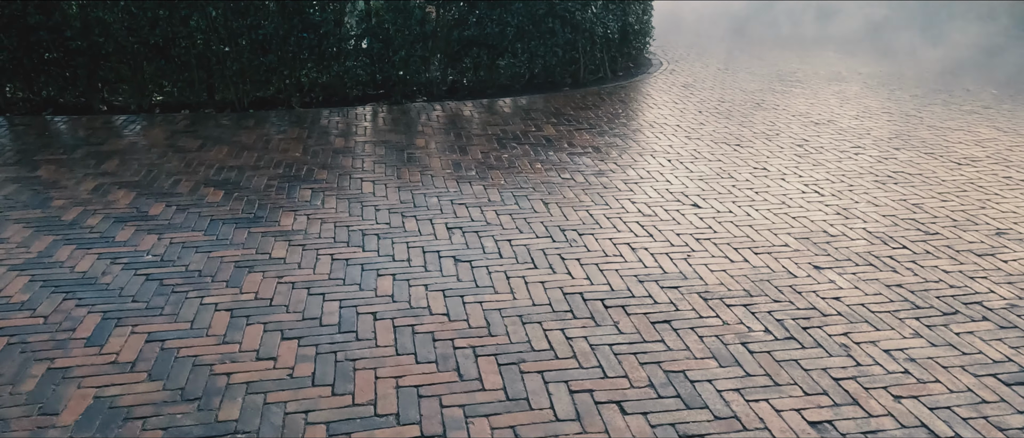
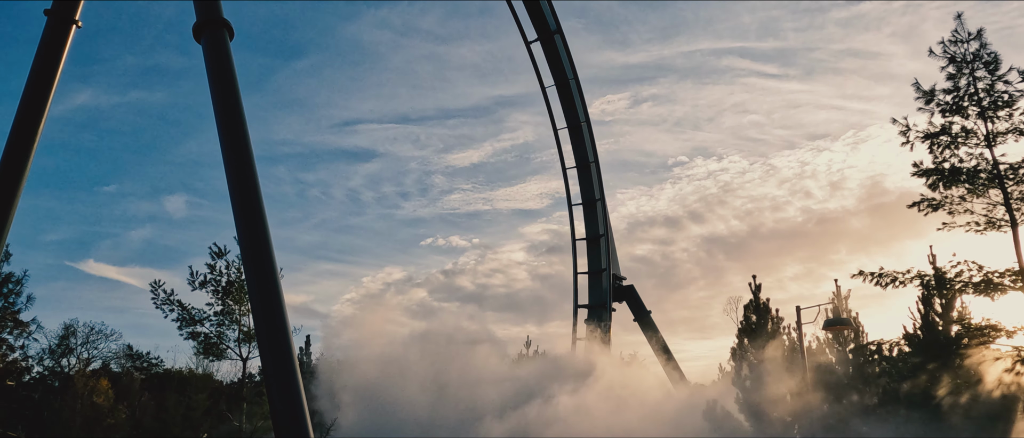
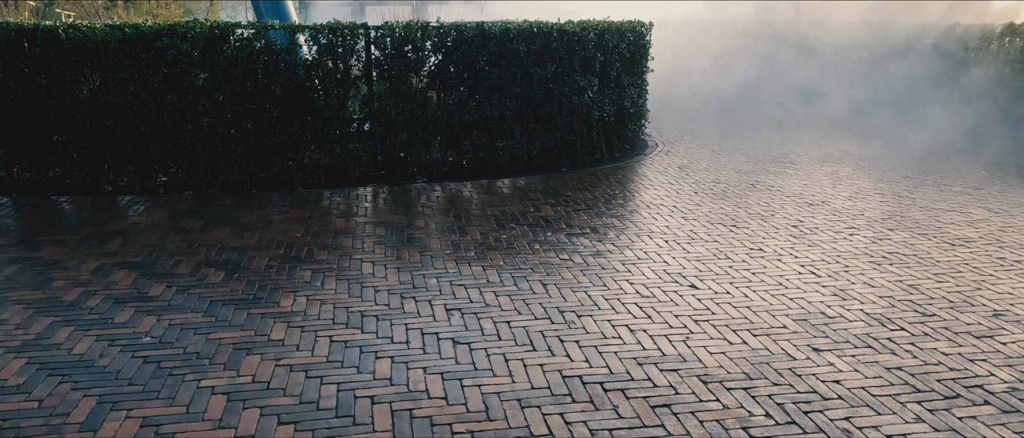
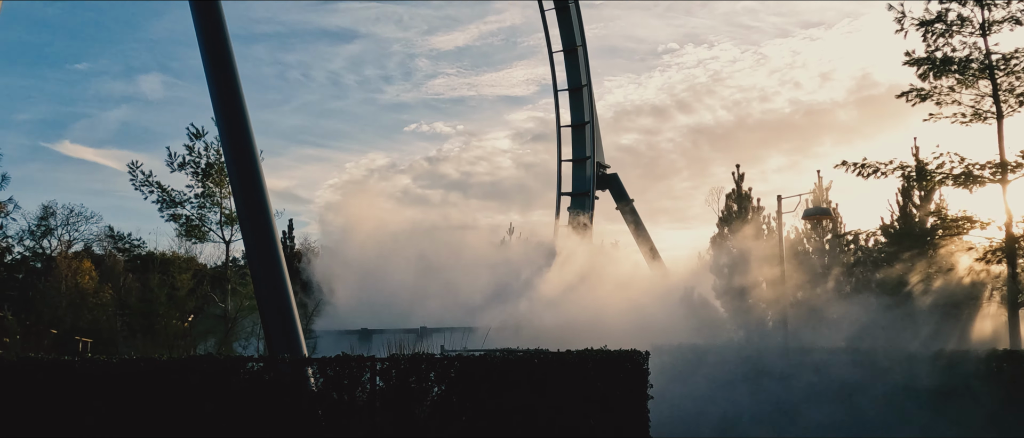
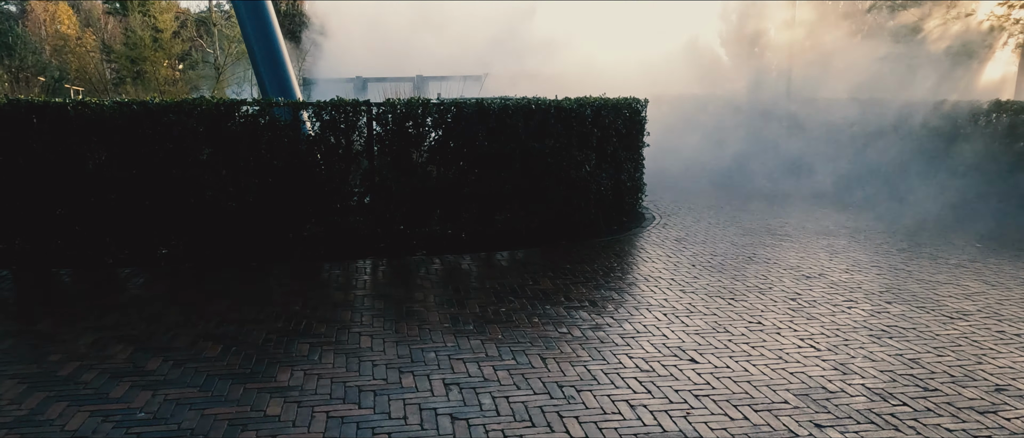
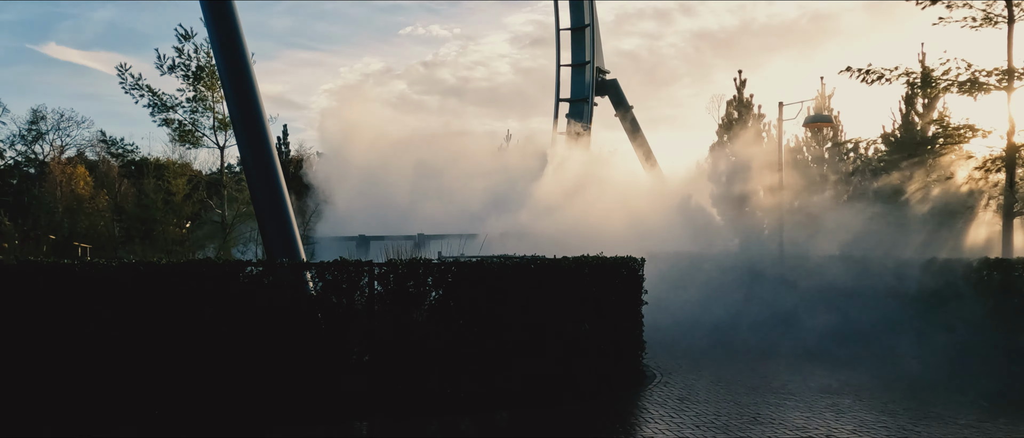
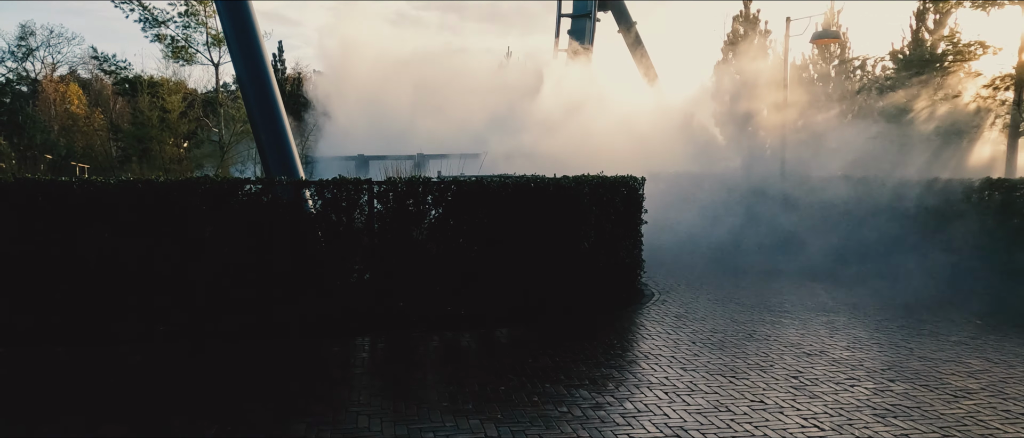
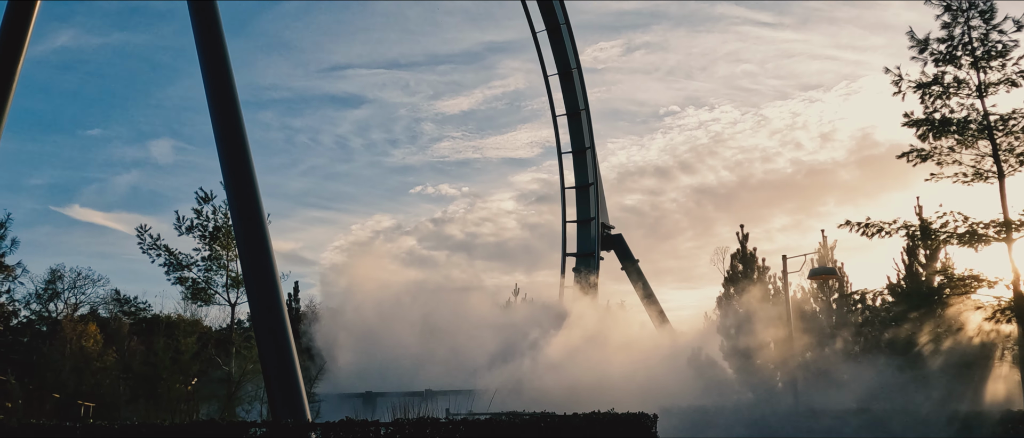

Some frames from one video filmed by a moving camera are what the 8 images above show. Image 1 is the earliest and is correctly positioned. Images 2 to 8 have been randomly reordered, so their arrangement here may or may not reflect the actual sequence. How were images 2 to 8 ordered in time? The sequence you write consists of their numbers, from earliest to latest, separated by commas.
3, 5, 7, 6, 4, 8, 2
